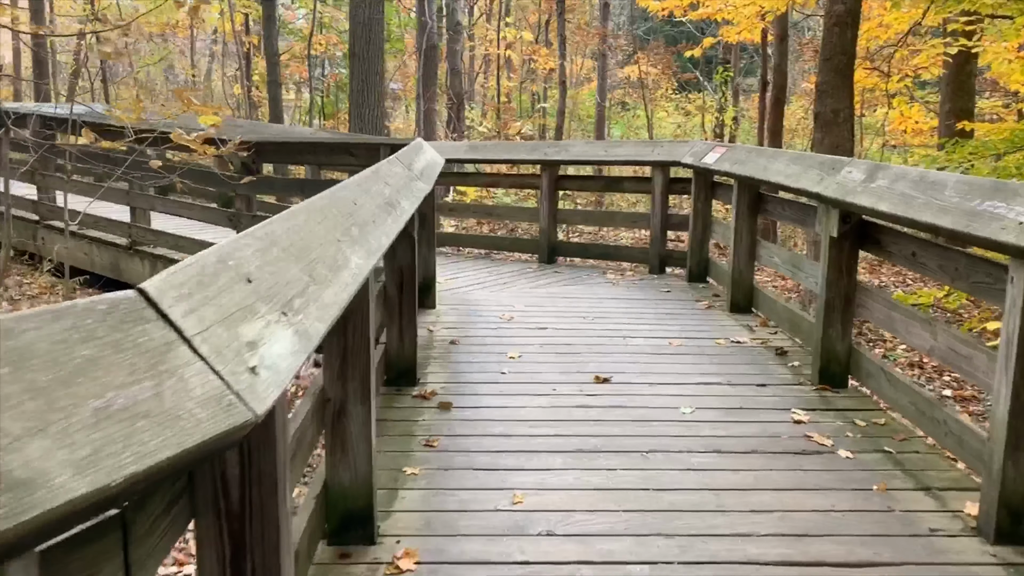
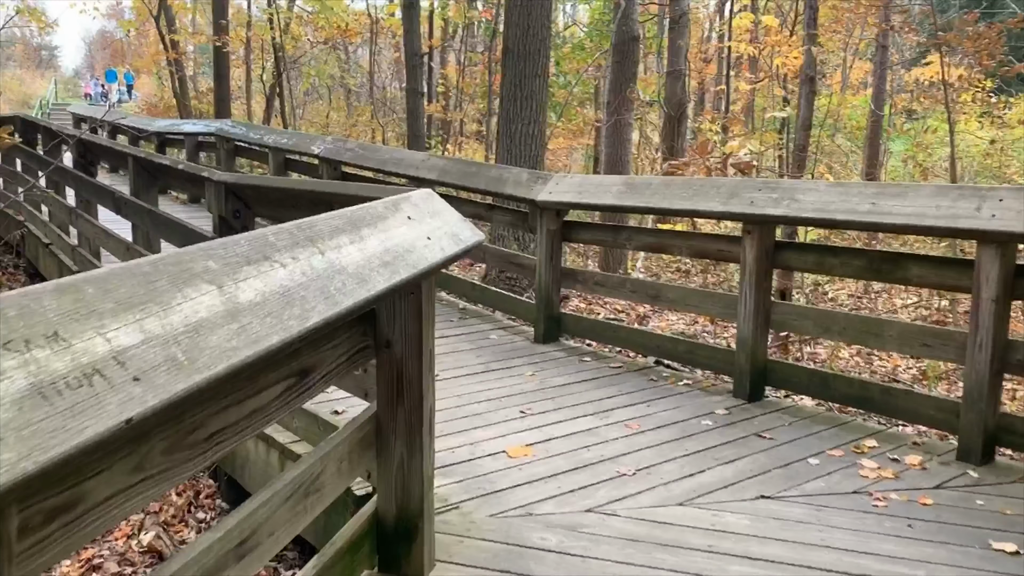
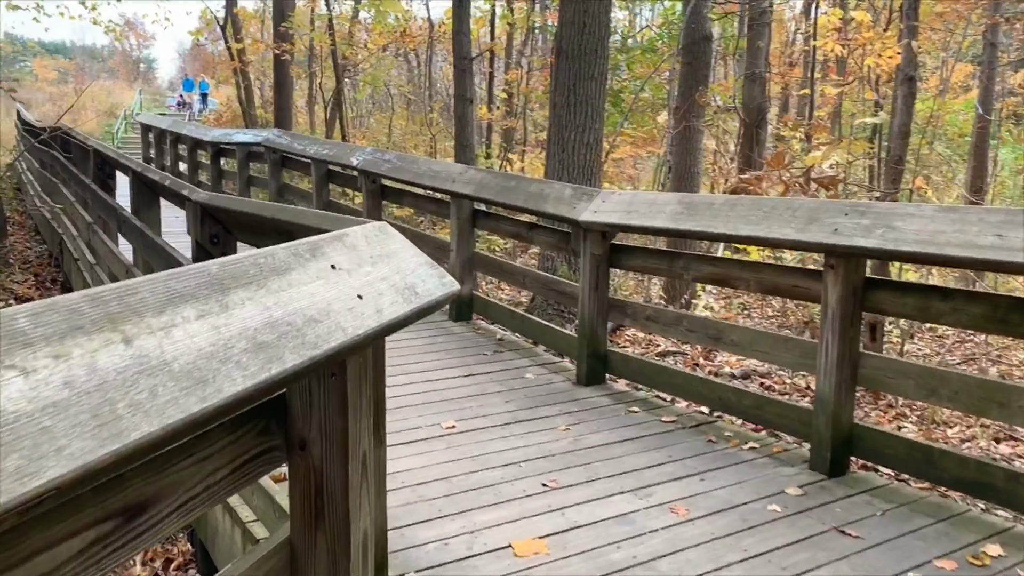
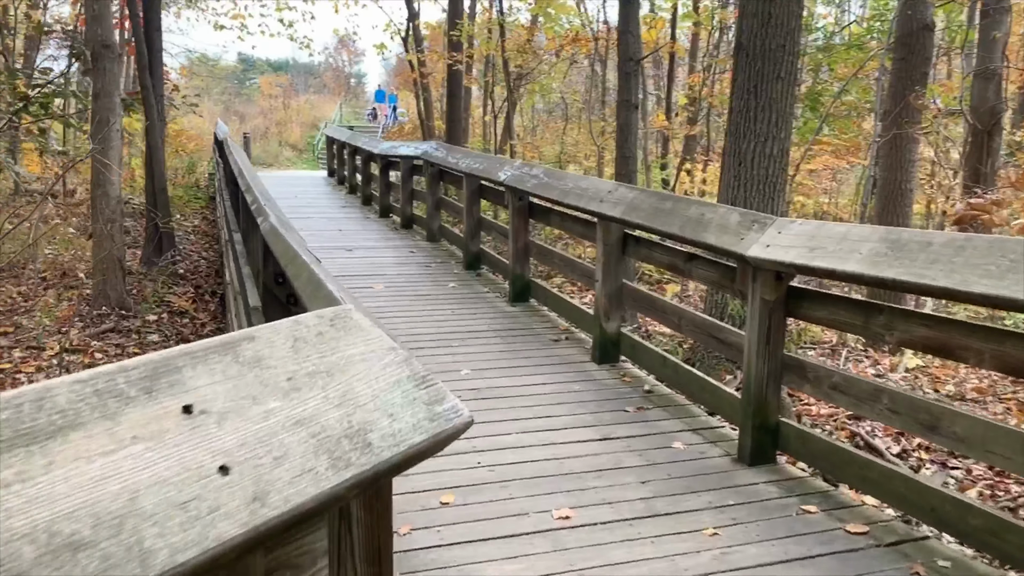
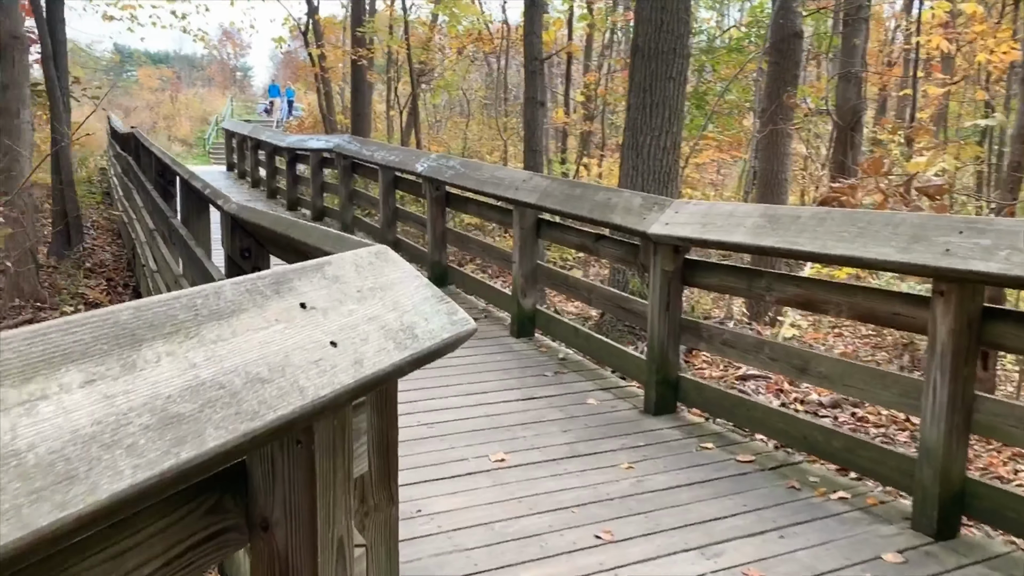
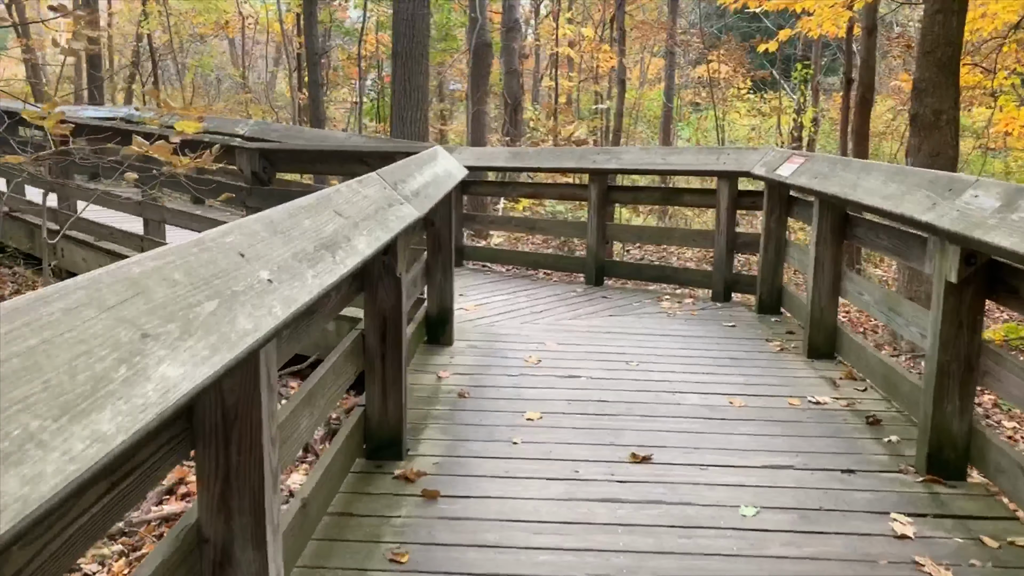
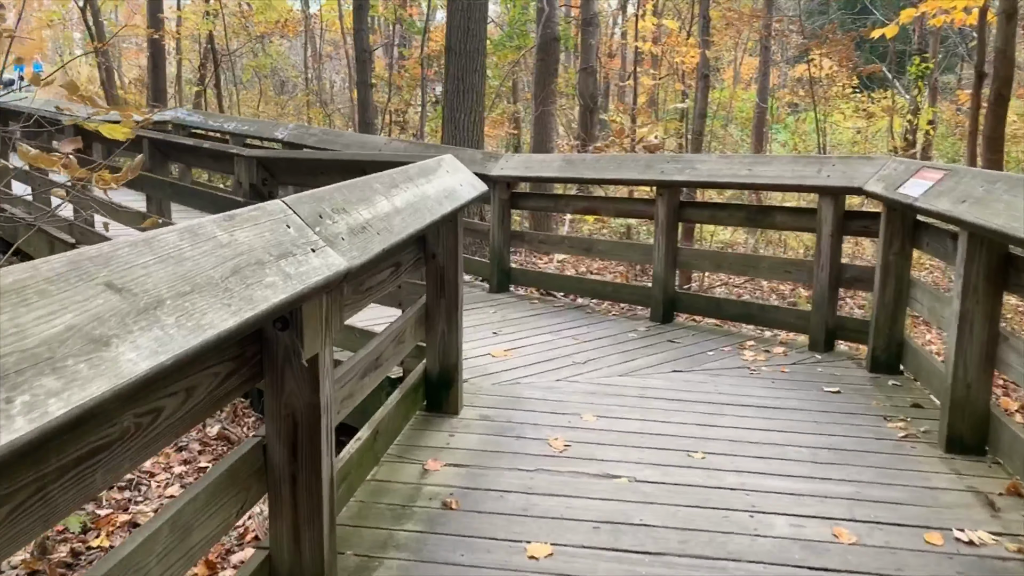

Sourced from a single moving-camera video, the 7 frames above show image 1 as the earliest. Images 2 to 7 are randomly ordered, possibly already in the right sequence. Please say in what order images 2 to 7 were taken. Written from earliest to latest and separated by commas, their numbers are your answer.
6, 7, 2, 3, 5, 4
